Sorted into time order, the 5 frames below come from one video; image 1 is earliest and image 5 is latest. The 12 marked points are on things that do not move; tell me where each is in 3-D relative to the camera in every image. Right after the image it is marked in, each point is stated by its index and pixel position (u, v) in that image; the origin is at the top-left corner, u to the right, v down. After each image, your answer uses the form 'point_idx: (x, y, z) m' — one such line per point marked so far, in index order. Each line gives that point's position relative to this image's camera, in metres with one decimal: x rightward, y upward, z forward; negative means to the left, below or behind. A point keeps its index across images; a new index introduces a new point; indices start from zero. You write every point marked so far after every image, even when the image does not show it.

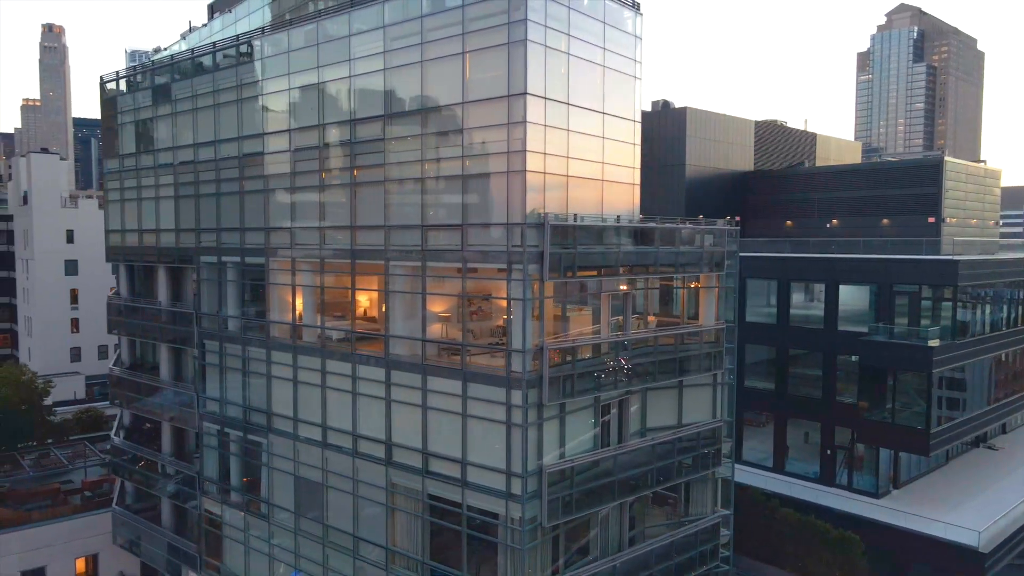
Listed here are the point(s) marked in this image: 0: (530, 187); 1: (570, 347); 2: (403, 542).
0: (+0.3, +2.3, +16.9) m
1: (+1.3, -1.4, +17.7) m
2: (-2.9, -6.7, +19.4) m
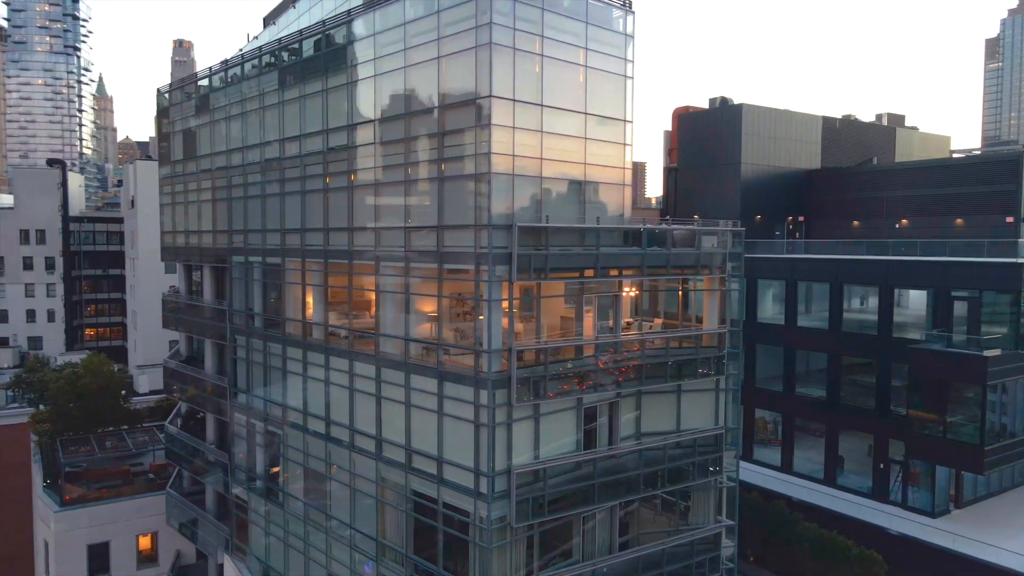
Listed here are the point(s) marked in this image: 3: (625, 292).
0: (-0.4, +2.2, +17.0) m
1: (+0.7, -1.5, +17.7) m
2: (-3.3, -6.7, +19.9) m
3: (+3.3, -0.1, +19.7) m
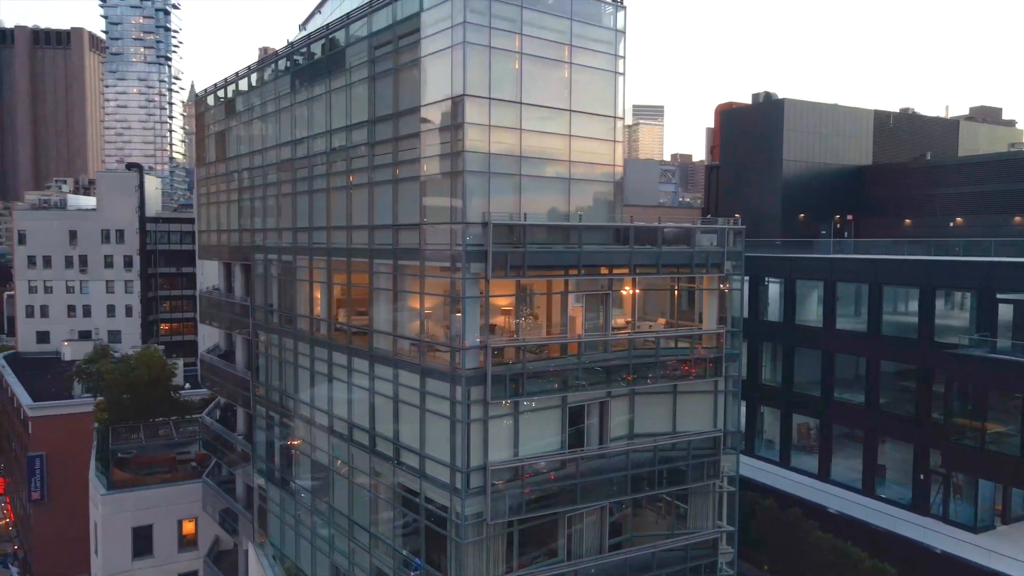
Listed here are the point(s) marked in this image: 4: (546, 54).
0: (-0.9, +2.3, +17.1) m
1: (+0.3, -1.4, +17.7) m
2: (-3.5, -6.6, +20.3) m
3: (+3.0, -0.1, +19.4) m
4: (+0.8, +5.7, +18.0) m
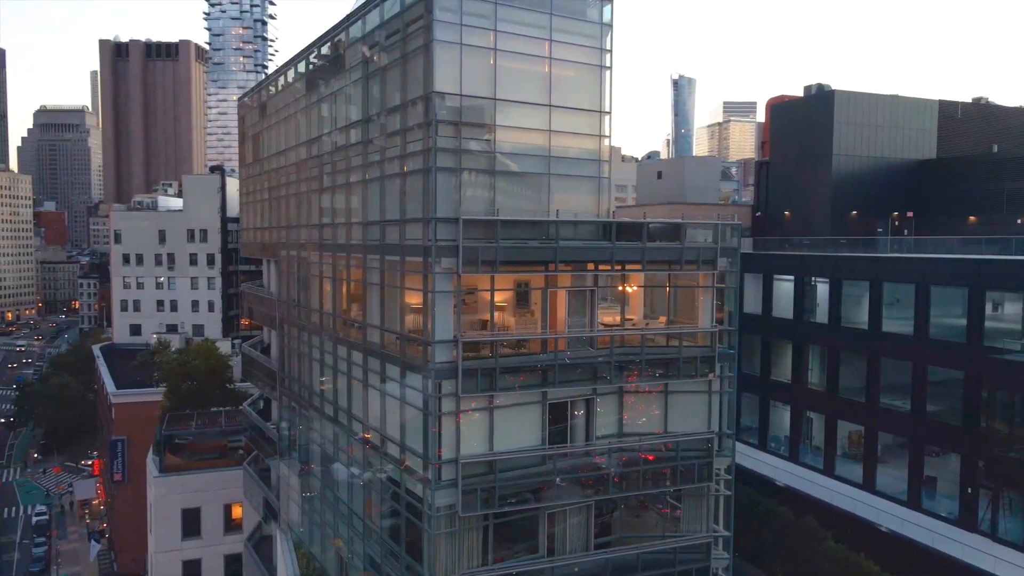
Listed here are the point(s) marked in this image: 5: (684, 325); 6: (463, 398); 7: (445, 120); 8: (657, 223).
0: (-1.5, +2.4, +17.4) m
1: (-0.3, -1.3, +17.8) m
2: (-3.9, -6.5, +20.8) m
3: (+2.6, 0.0, +19.2) m
4: (+0.3, +5.8, +18.0) m
5: (+4.6, -1.0, +19.9) m
6: (-1.1, -2.6, +17.5) m
7: (-1.5, +3.9, +17.2) m
8: (+3.9, +1.7, +19.3) m
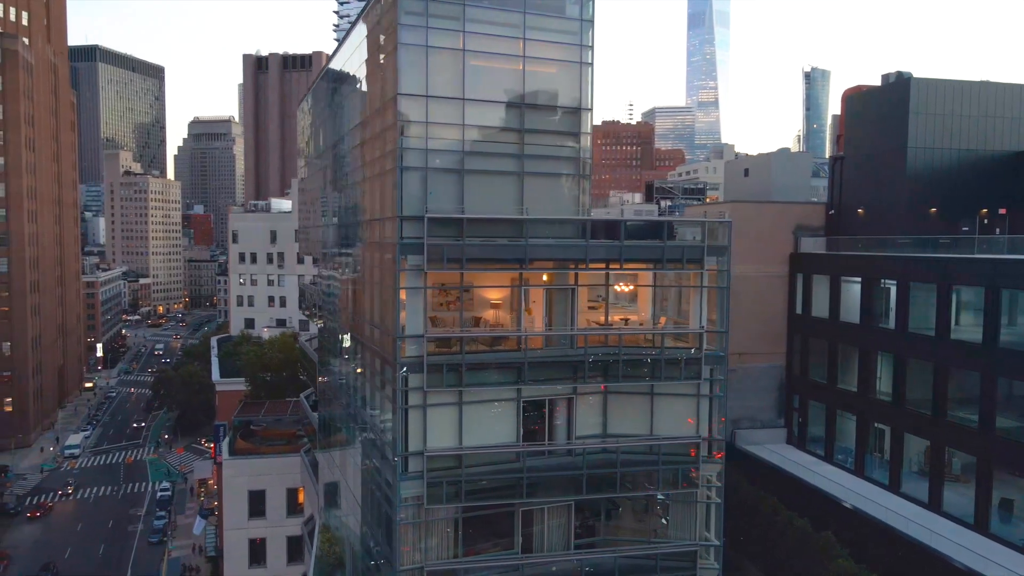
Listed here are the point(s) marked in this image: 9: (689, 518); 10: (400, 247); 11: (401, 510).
0: (-2.3, +2.5, +17.8) m
1: (-1.1, -1.2, +18.1) m
2: (-4.1, -6.3, +21.6) m
3: (+2.1, +0.1, +18.9) m
4: (-0.3, +5.9, +18.1) m
5: (+4.1, -1.0, +19.3) m
6: (-1.9, -2.5, +17.9) m
7: (-2.3, +4.0, +17.6) m
8: (+3.4, +1.7, +18.9) m
9: (+4.8, -6.2, +19.7) m
10: (-2.6, +1.0, +17.7) m
11: (-2.7, -5.4, +18.0) m
